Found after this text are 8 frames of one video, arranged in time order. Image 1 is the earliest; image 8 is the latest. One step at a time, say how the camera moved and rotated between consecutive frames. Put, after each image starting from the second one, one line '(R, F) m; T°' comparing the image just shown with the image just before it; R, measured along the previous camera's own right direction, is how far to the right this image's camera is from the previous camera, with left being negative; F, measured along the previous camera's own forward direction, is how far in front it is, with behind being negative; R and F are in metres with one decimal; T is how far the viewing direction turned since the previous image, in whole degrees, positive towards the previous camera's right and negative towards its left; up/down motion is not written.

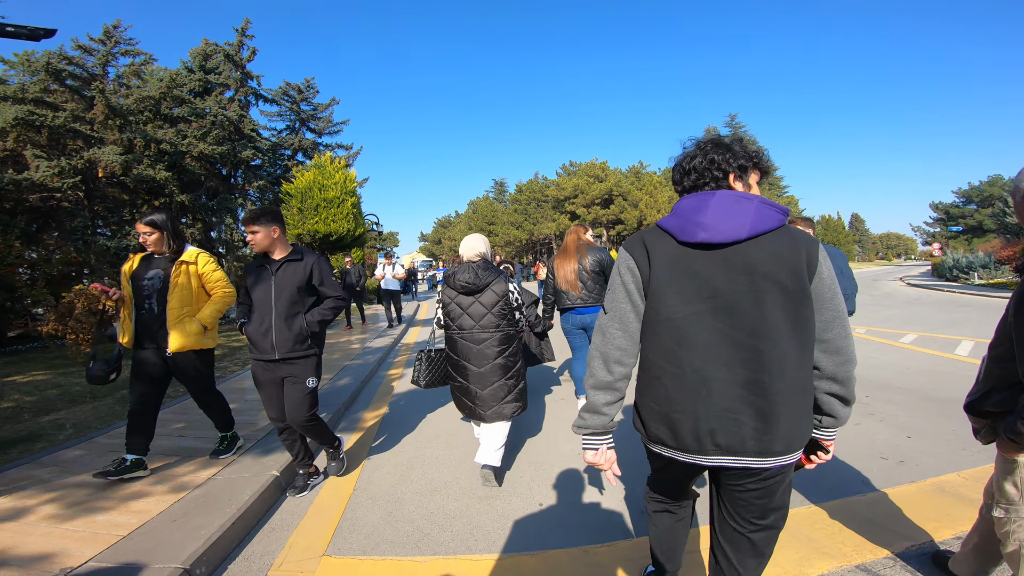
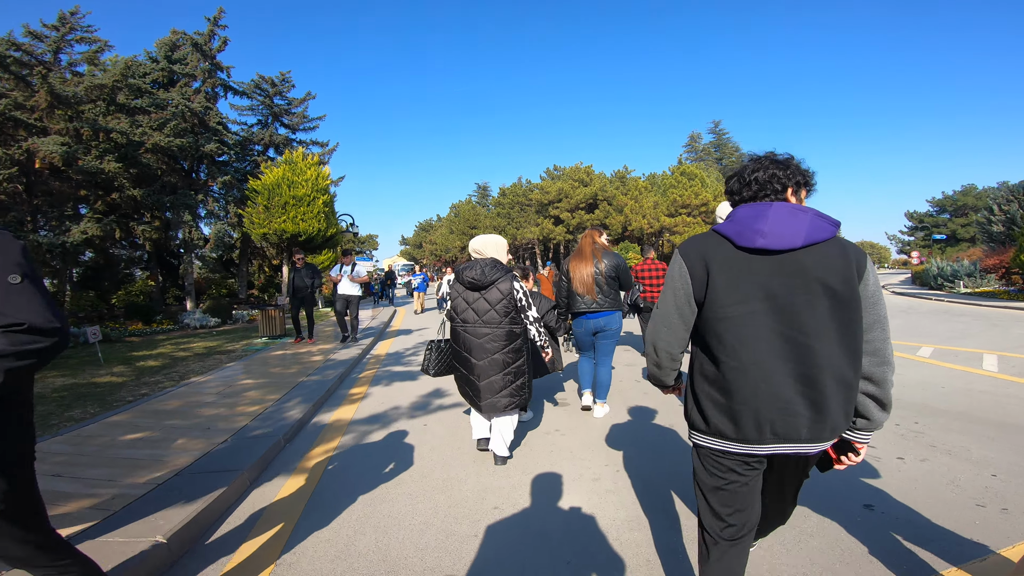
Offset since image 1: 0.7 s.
(0.0, +1.1) m; +2°
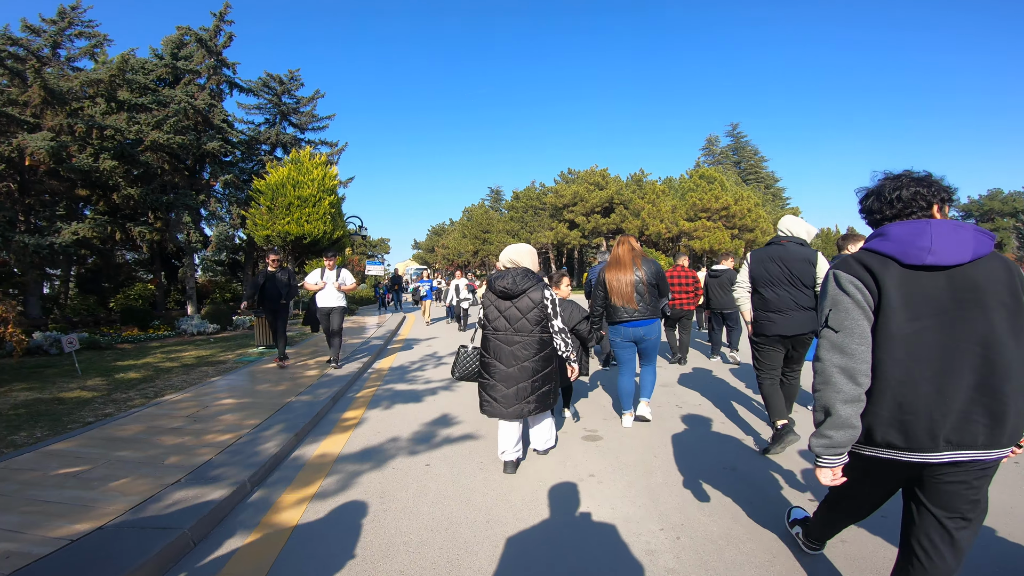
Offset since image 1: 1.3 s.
(-0.1, +1.0) m; -1°
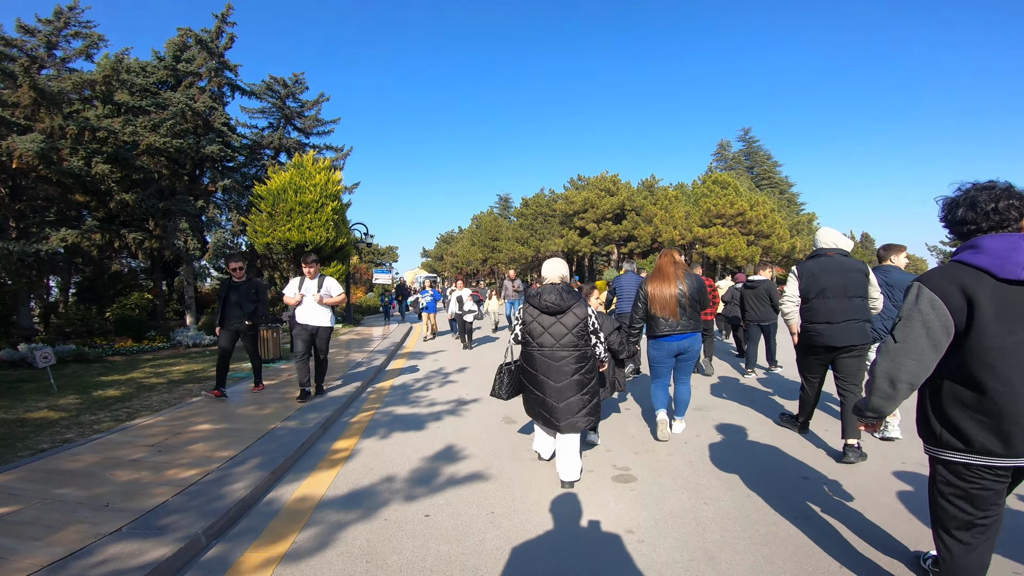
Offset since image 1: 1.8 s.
(-0.1, +0.8) m; -1°
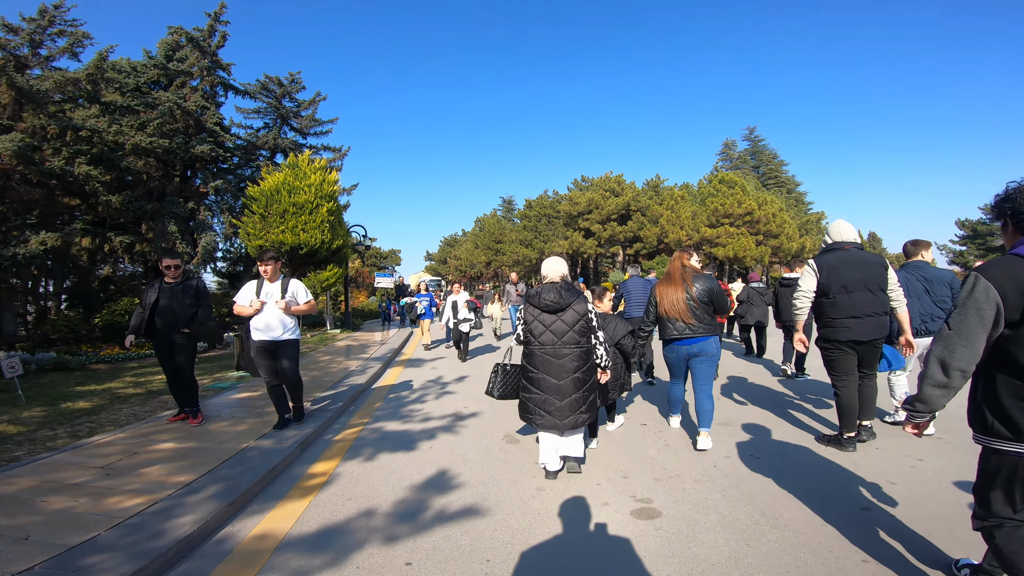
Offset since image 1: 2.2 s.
(0.0, +0.6) m; 0°
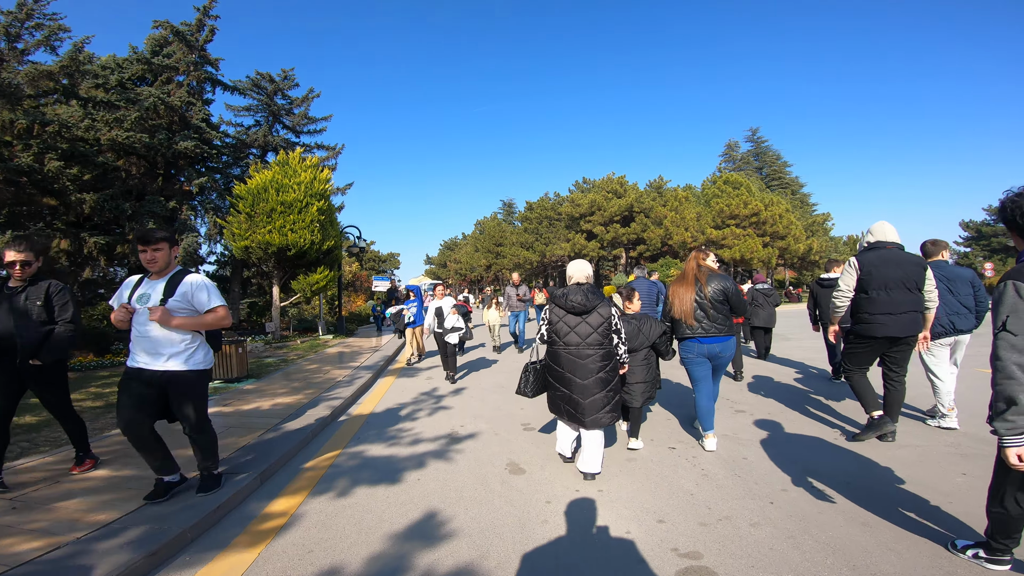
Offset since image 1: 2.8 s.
(0.0, +0.8) m; 0°
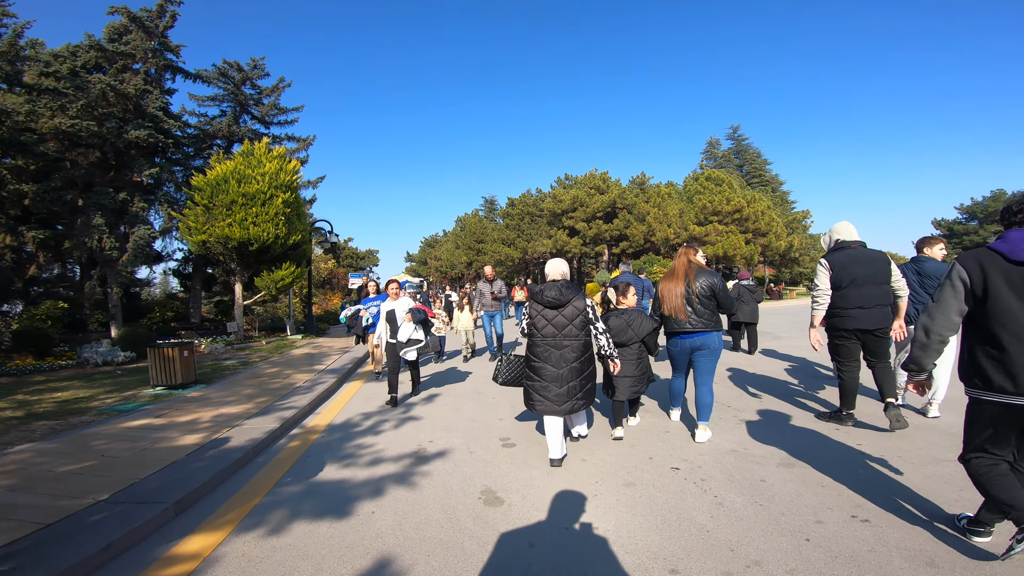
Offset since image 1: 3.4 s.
(0.0, +0.7) m; +2°
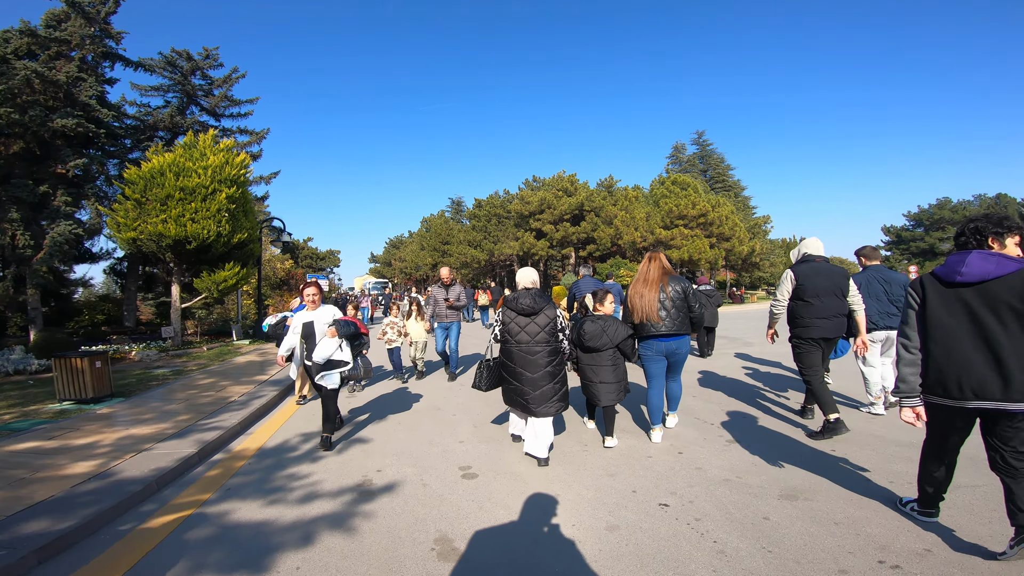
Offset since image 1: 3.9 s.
(0.0, +0.6) m; +4°
